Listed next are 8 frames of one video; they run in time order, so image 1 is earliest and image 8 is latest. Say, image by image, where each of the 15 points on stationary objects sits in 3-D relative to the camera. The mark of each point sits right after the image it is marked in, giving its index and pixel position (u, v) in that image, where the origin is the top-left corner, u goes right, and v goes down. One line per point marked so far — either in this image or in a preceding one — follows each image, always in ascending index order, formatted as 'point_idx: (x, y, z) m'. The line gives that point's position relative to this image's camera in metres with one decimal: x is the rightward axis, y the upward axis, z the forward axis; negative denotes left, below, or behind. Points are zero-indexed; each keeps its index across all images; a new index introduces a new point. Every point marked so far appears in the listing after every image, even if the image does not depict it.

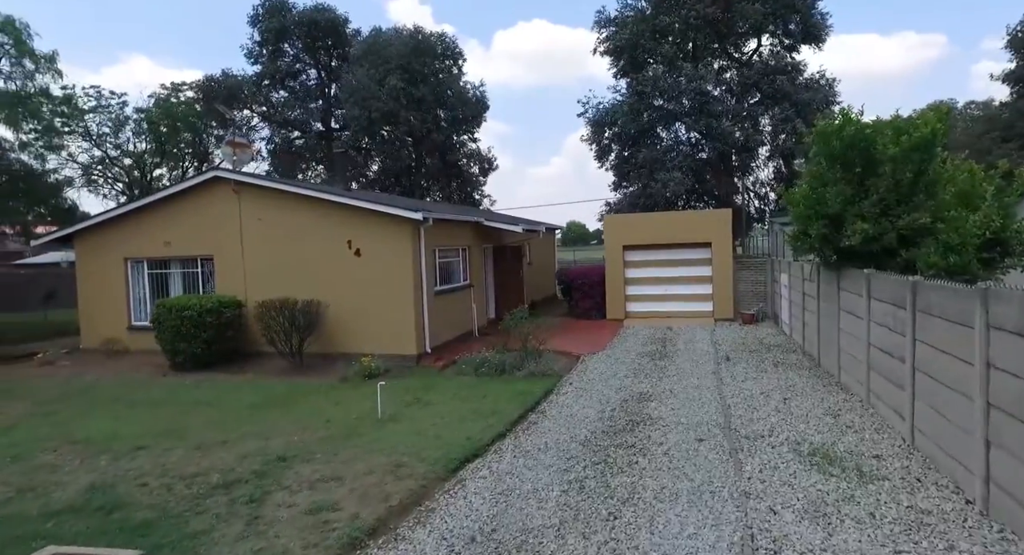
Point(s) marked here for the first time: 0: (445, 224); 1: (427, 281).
0: (-1.4, +1.1, +13.9) m
1: (-1.7, -0.1, +12.9) m
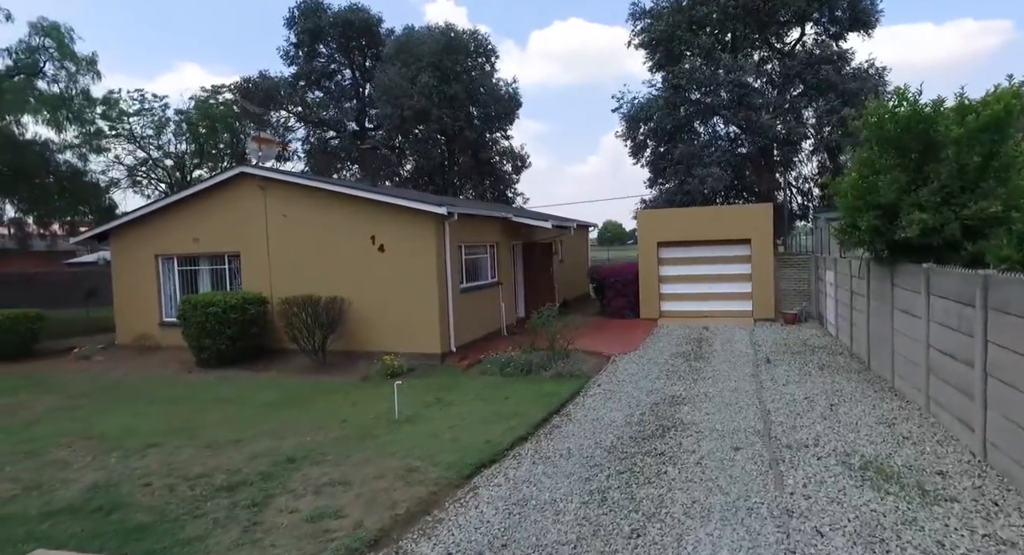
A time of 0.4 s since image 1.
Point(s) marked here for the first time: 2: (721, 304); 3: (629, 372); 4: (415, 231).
0: (-0.8, +1.2, +13.5) m
1: (-1.2, 0.0, +12.5) m
2: (+5.3, -0.7, +16.3) m
3: (+1.9, -1.6, +10.5) m
4: (-1.8, +0.8, +12.1) m
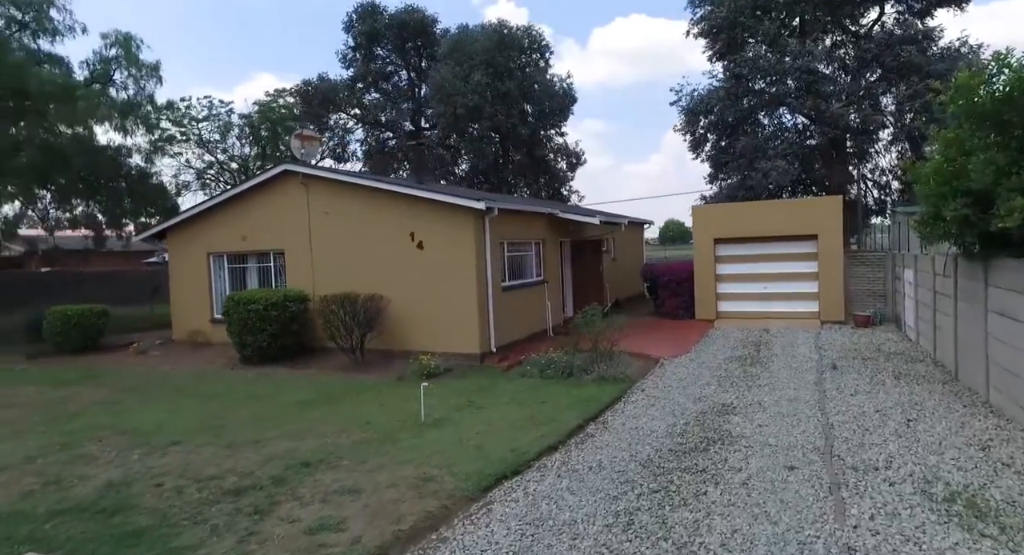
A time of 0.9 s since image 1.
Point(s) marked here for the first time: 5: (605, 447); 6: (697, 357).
0: (+0.1, +1.2, +12.9) m
1: (-0.3, 0.0, +12.0) m
2: (+6.4, -0.6, +15.2) m
3: (+2.5, -1.5, +9.7) m
4: (-1.0, +0.9, +11.7) m
5: (+1.0, -1.8, +6.7) m
6: (+3.2, -1.4, +11.1) m
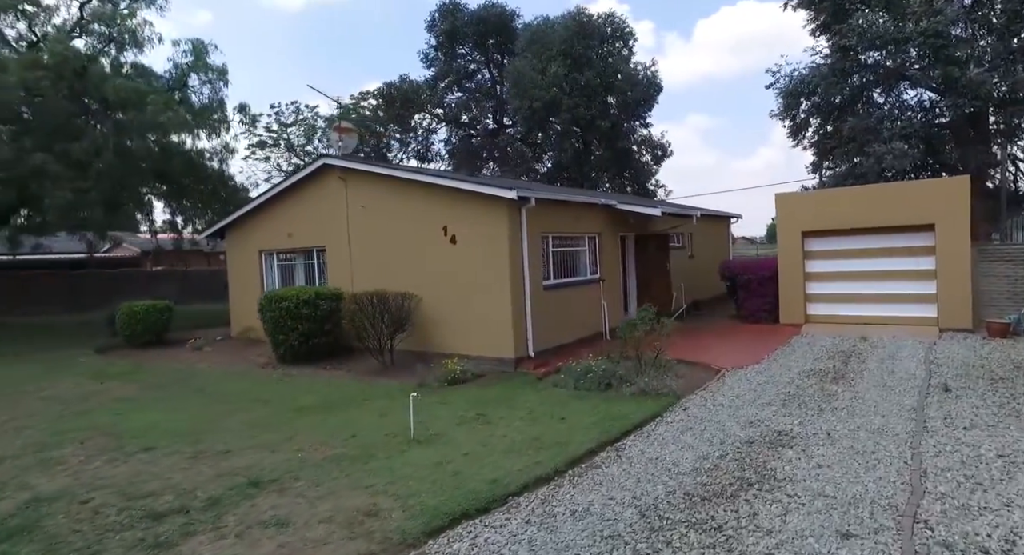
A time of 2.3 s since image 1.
0: (+0.9, +1.3, +11.6) m
1: (+0.3, +0.1, +10.7) m
2: (+7.5, -0.6, +12.7) m
3: (+2.8, -1.5, +8.0) m
4: (-0.4, +0.9, +10.5) m
5: (+0.8, -1.7, +5.3) m
6: (+3.7, -1.3, +9.2) m
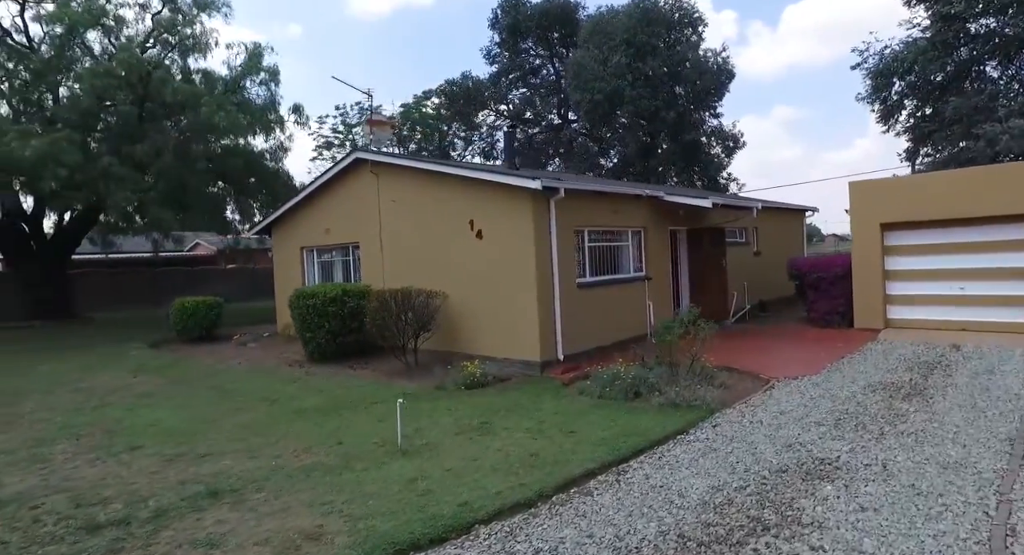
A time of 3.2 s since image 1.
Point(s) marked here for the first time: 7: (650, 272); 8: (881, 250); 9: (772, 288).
0: (+1.5, +1.3, +10.6) m
1: (+0.8, +0.1, +9.9) m
2: (+8.2, -0.6, +10.9) m
3: (+2.9, -1.4, +6.9) m
4: (+0.1, +1.0, +9.7) m
5: (+0.5, -1.6, +4.4) m
6: (+3.9, -1.3, +8.0) m
7: (+2.5, +0.1, +11.7) m
8: (+6.9, +0.5, +11.9) m
9: (+6.5, -0.3, +15.7) m
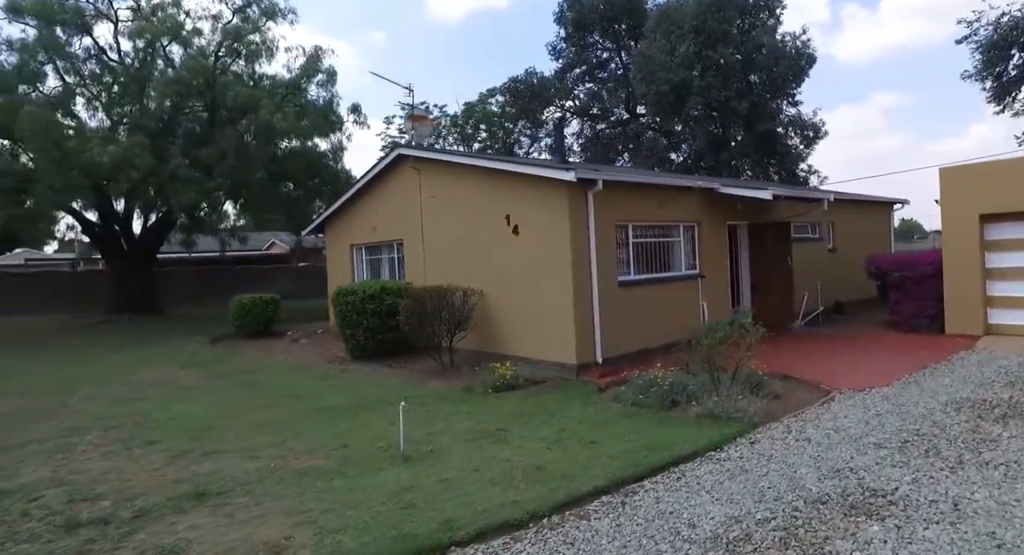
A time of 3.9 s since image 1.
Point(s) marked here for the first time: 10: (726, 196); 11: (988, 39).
0: (+2.1, +1.4, +9.9) m
1: (+1.3, +0.2, +9.2) m
2: (+8.8, -0.6, +9.4) m
3: (+3.0, -1.4, +6.0) m
4: (+0.6, +1.0, +9.2) m
5: (+0.4, -1.6, +3.8) m
6: (+4.2, -1.3, +7.0) m
7: (+3.2, +0.1, +10.8) m
8: (+7.6, +0.5, +10.5) m
9: (+7.7, -0.2, +14.3) m
10: (+3.7, +1.4, +11.0) m
11: (+13.0, +6.5, +18.2) m
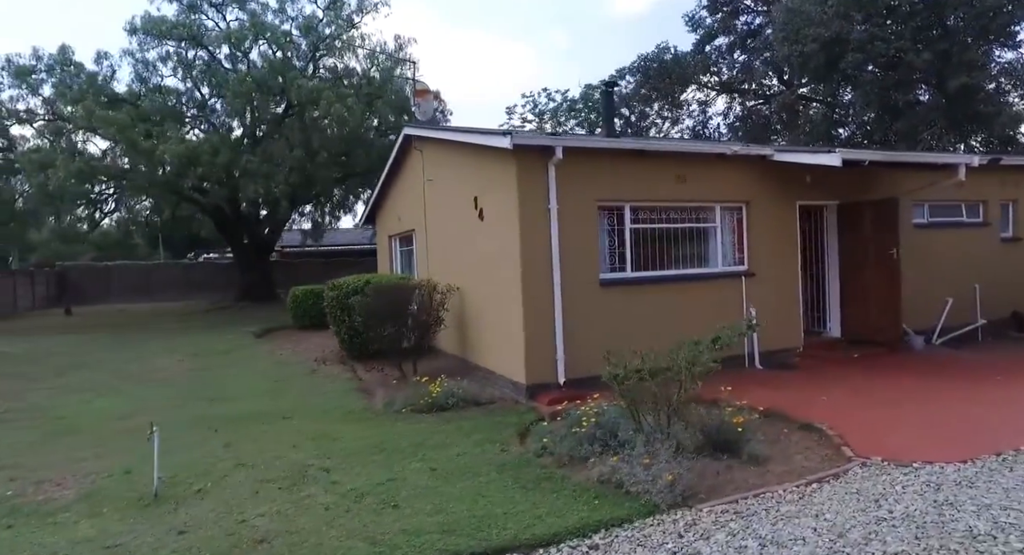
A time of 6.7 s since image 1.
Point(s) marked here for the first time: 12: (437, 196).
0: (+1.7, +1.4, +7.4) m
1: (+0.7, +0.2, +7.0) m
2: (+7.9, -0.7, +5.0) m
3: (+1.4, -1.4, +3.4) m
4: (0.0, +1.1, +7.2) m
5: (-1.7, -1.5, +2.1) m
6: (+2.8, -1.3, +4.0) m
7: (+3.0, +0.2, +8.0) m
8: (+7.2, +0.4, +6.4) m
9: (+8.3, -0.3, +10.0) m
10: (+3.5, +1.4, +8.0) m
11: (+14.6, +6.4, +12.2) m
12: (-1.1, +1.4, +9.9) m
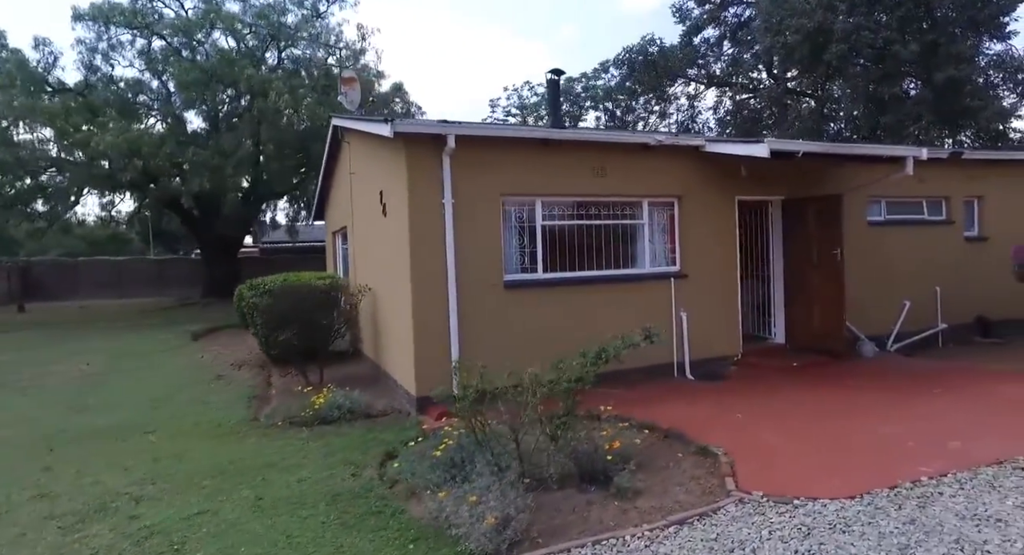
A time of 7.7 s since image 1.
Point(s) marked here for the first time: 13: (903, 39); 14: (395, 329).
0: (+0.7, +1.4, +6.8) m
1: (-0.3, +0.2, +6.4) m
2: (+6.8, -0.8, +4.3) m
3: (+0.3, -1.4, +2.8) m
4: (-1.0, +1.1, +6.6) m
5: (-2.8, -1.6, +1.5) m
6: (+1.7, -1.3, +3.4) m
7: (+2.0, +0.1, +7.3) m
8: (+6.1, +0.4, +5.7) m
9: (+7.3, -0.3, +9.4) m
10: (+2.5, +1.4, +7.4) m
11: (+13.7, +6.3, +11.4) m
12: (-2.1, +1.4, +9.3) m
13: (+11.1, +6.7, +18.3) m
14: (-1.1, -0.5, +7.0) m
